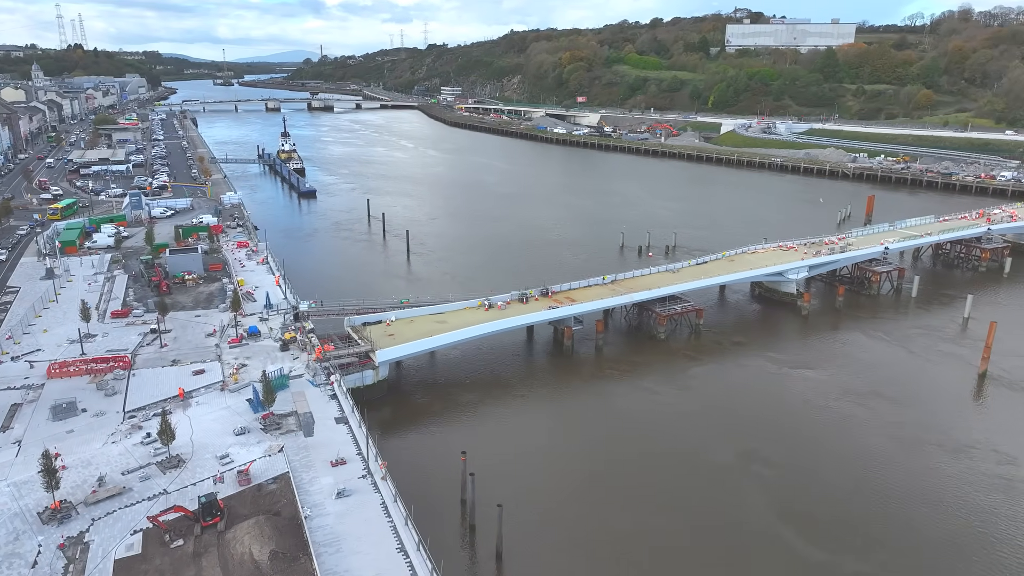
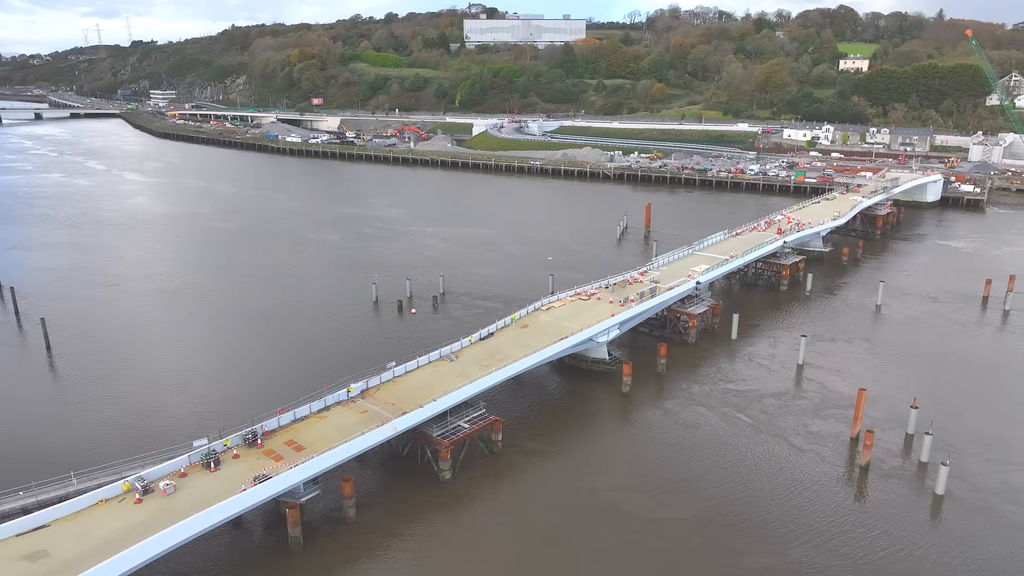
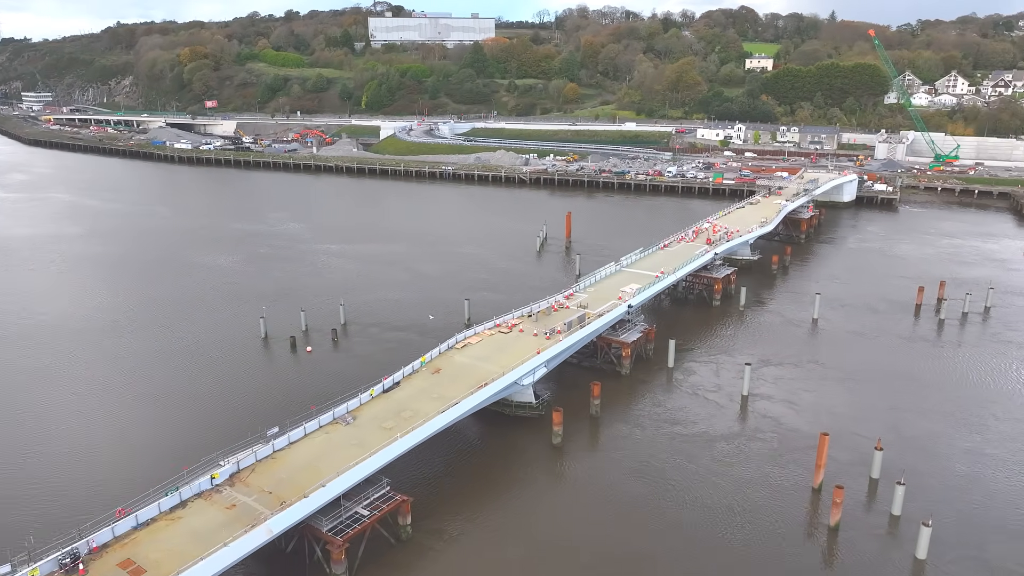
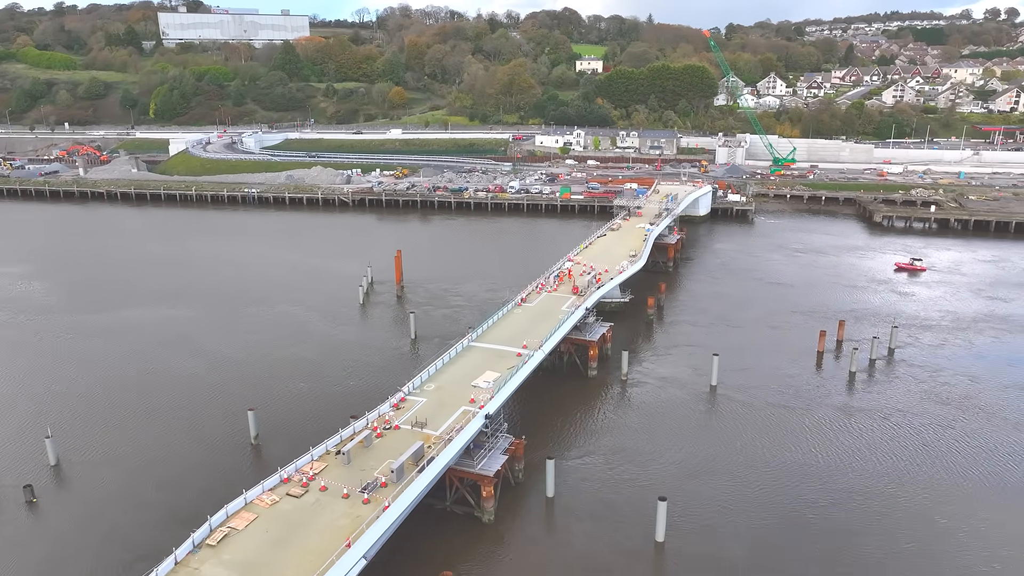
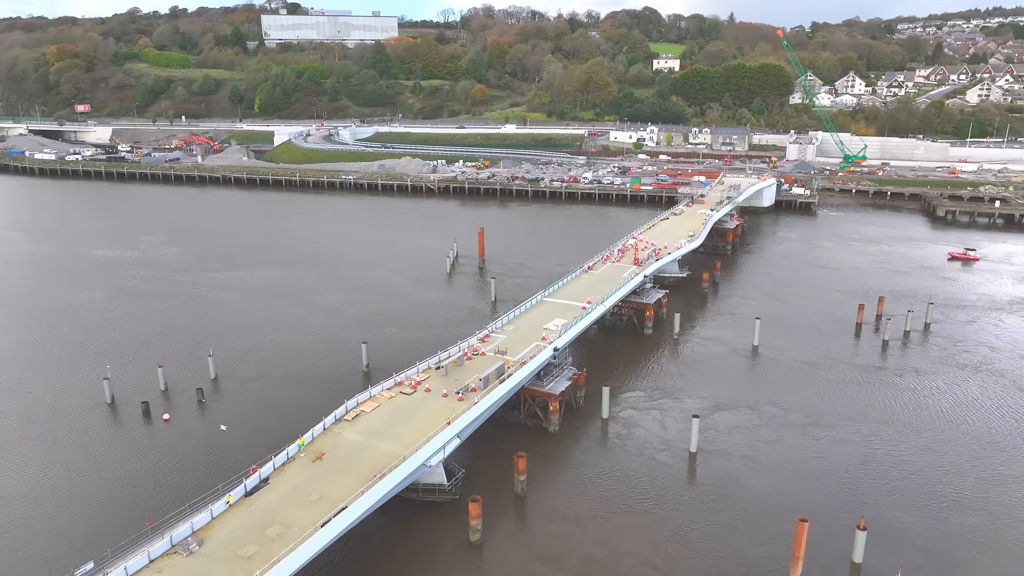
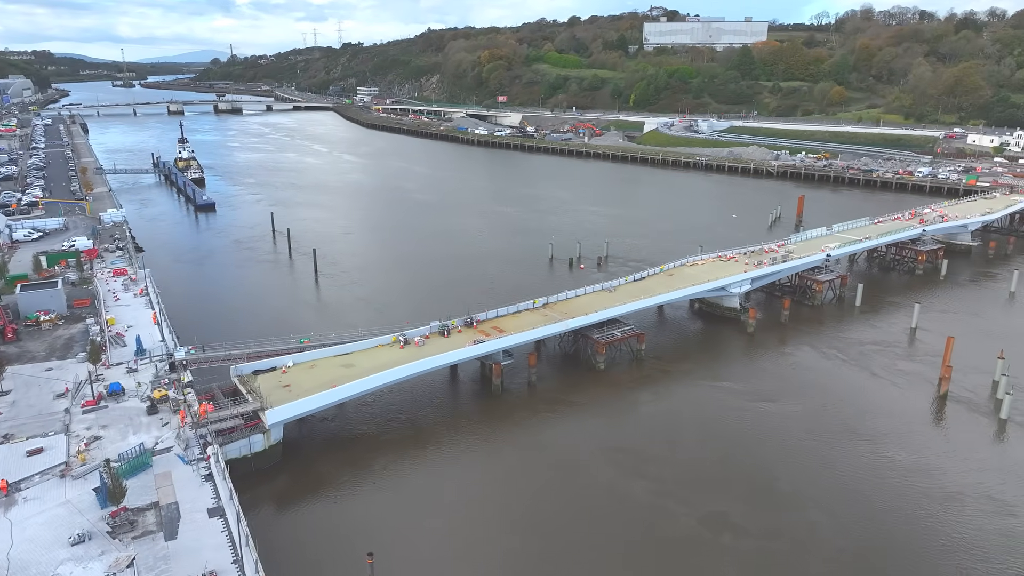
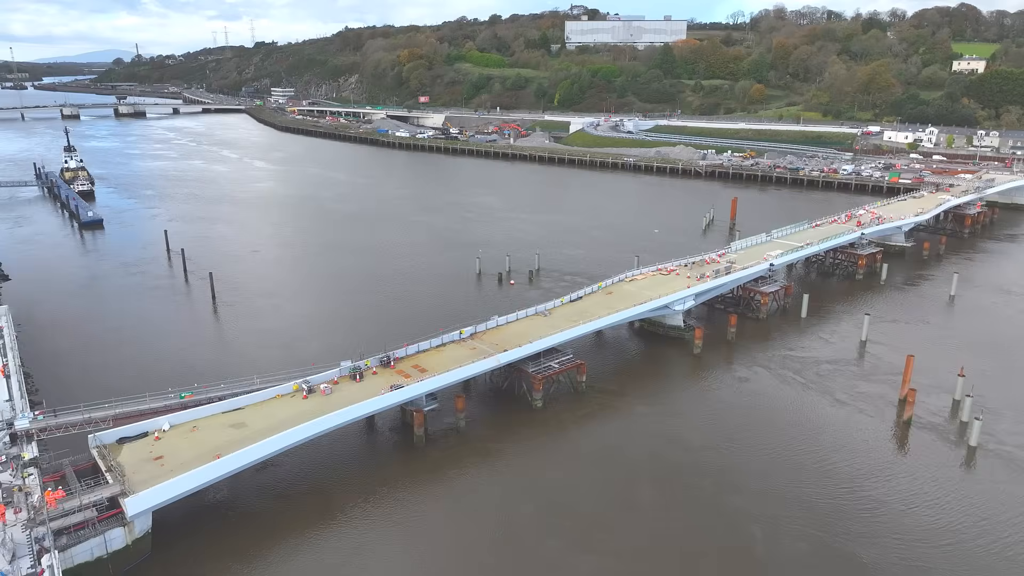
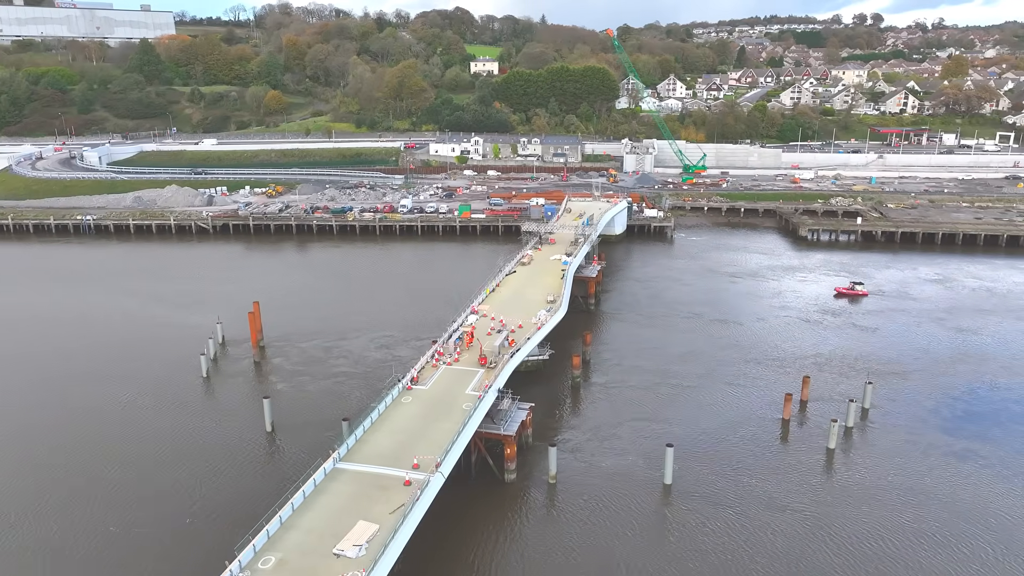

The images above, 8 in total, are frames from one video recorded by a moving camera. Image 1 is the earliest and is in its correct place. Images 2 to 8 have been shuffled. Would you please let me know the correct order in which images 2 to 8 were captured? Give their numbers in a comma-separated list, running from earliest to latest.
6, 7, 2, 3, 5, 4, 8
